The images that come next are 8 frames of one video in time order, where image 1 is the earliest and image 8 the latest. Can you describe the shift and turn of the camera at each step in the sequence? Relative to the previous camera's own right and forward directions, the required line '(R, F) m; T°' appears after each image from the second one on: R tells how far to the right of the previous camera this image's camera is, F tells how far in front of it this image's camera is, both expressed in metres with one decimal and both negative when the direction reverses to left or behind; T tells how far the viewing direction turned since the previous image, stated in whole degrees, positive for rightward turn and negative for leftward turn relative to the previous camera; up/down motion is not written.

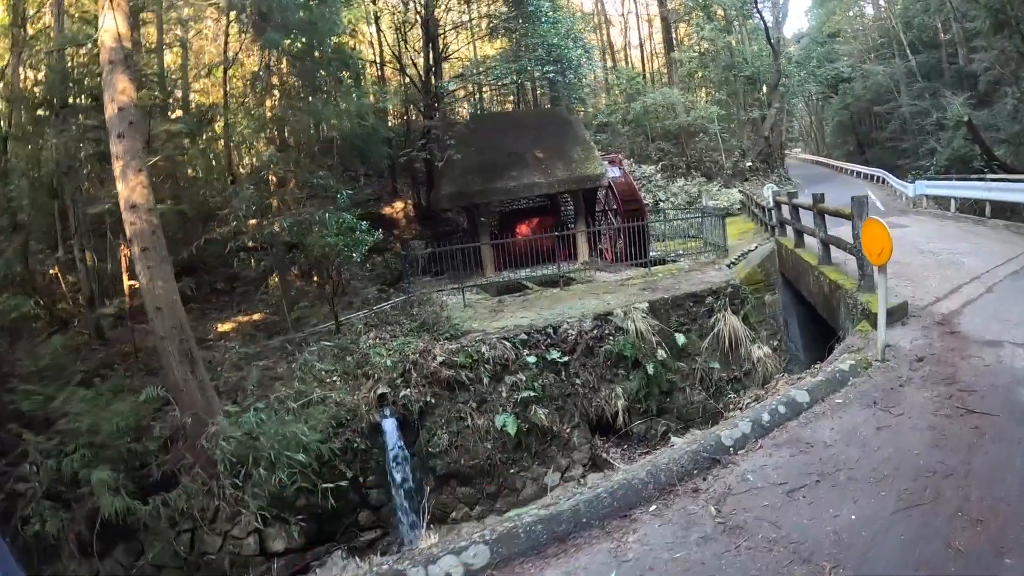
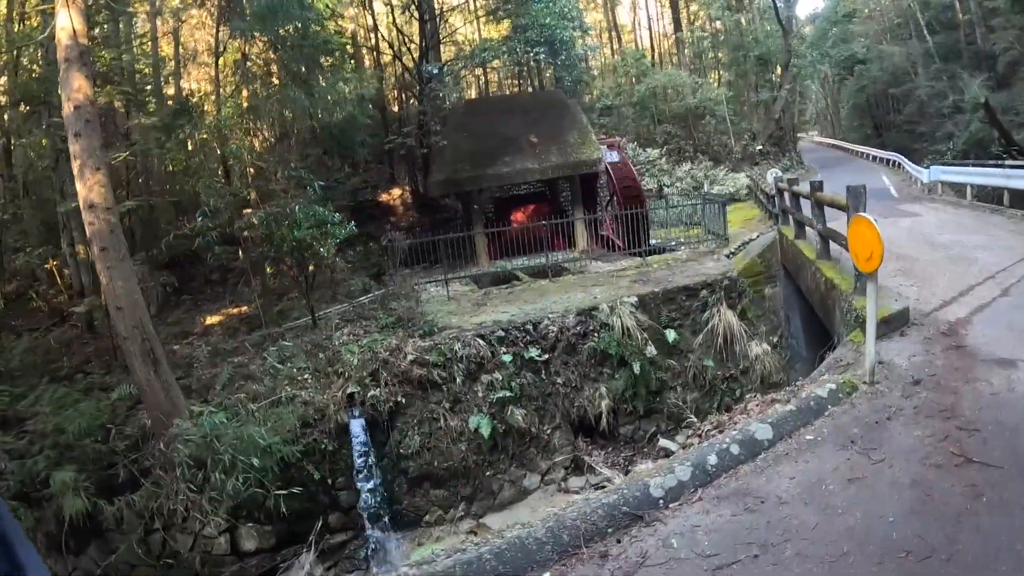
(+0.4, +0.5) m; -1°
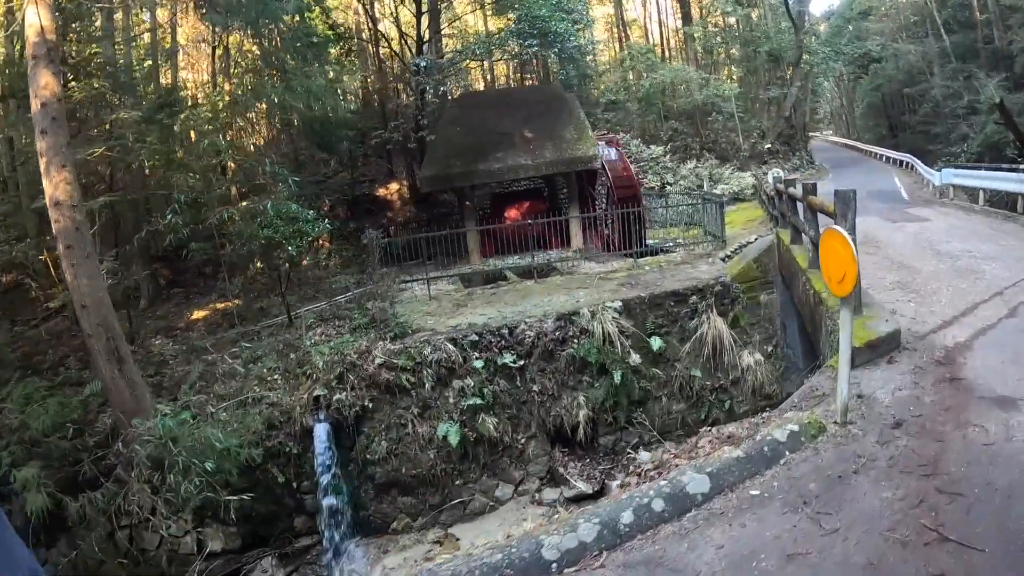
(+0.4, +0.4) m; -1°
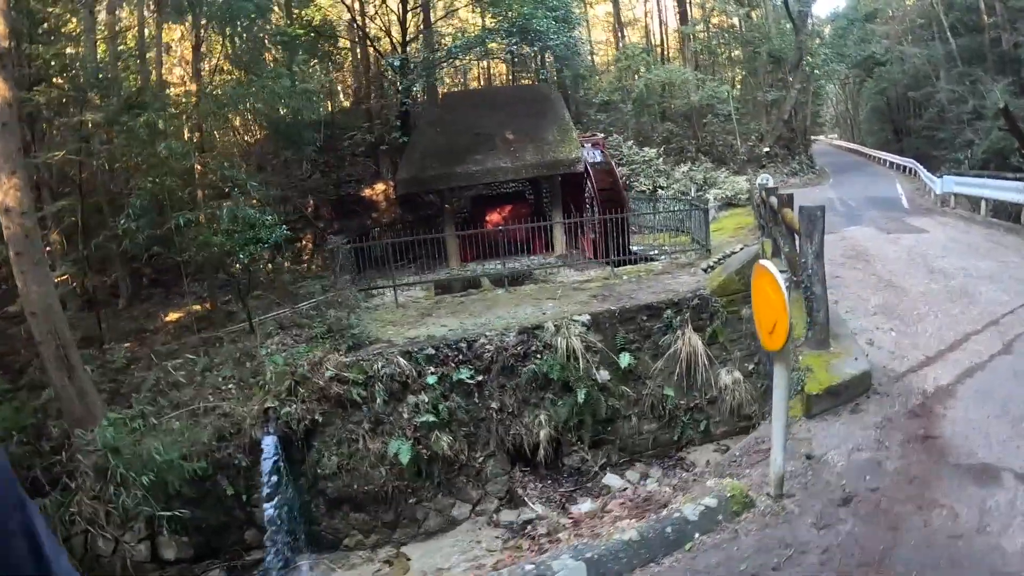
(+0.5, +0.5) m; 0°
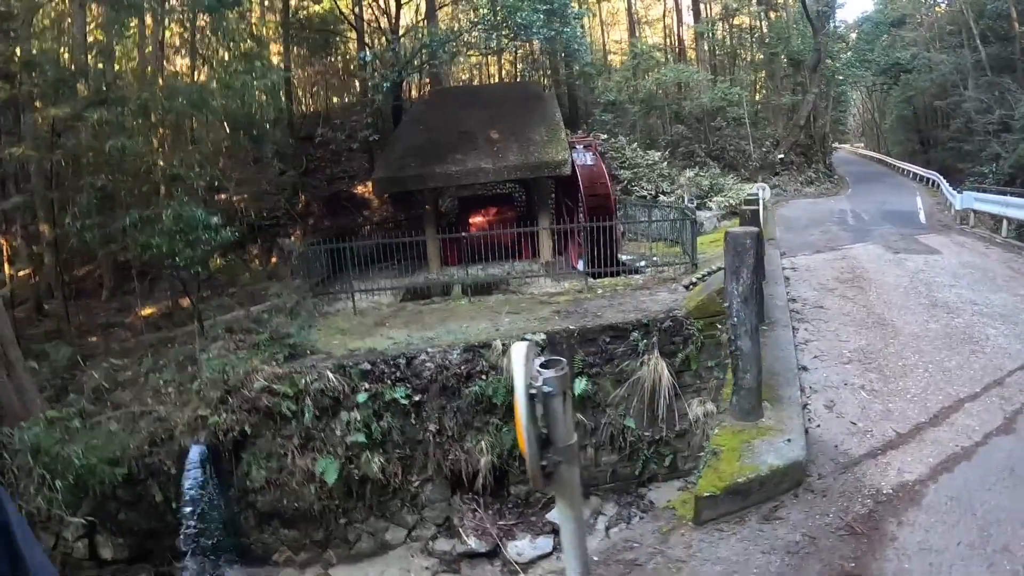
(+0.7, +0.7) m; -2°
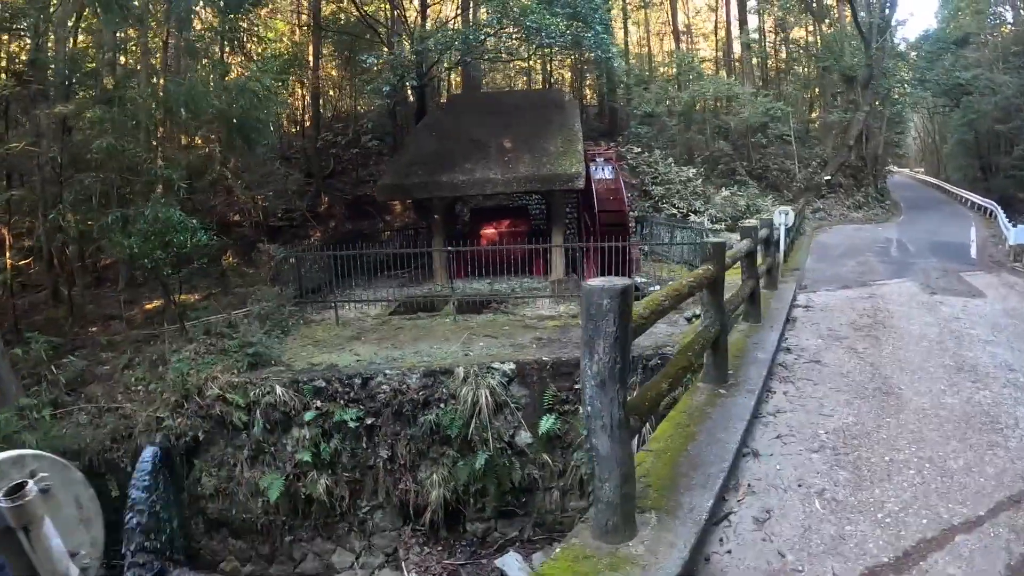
(+0.7, +0.7) m; -4°
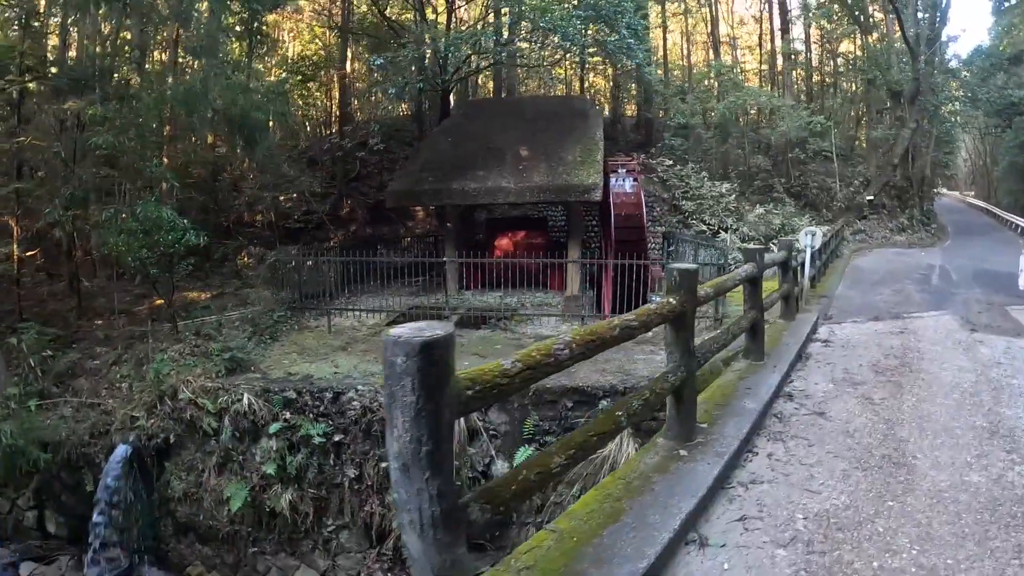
(+0.5, +0.5) m; -4°
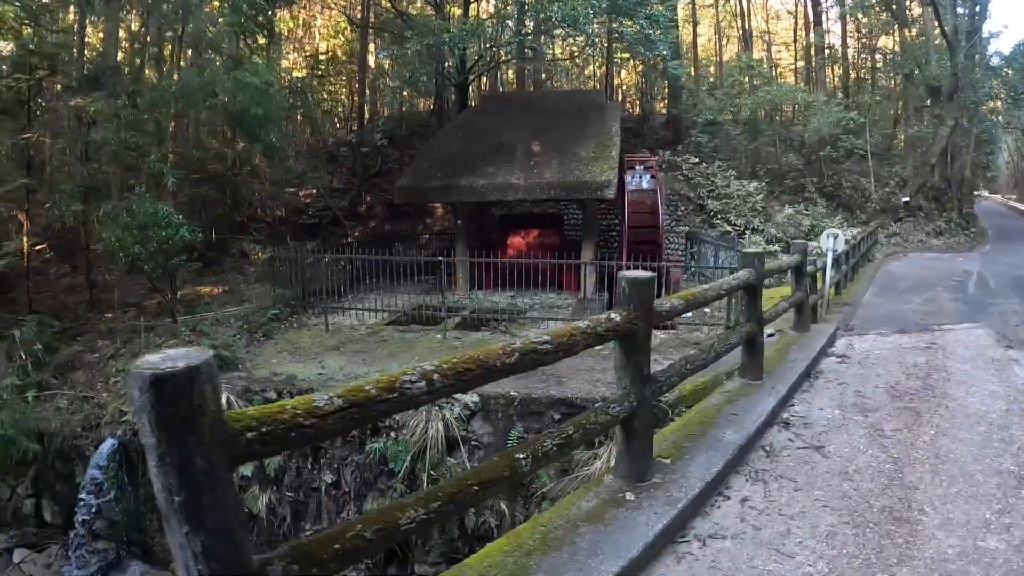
(+0.4, +0.4) m; -3°
